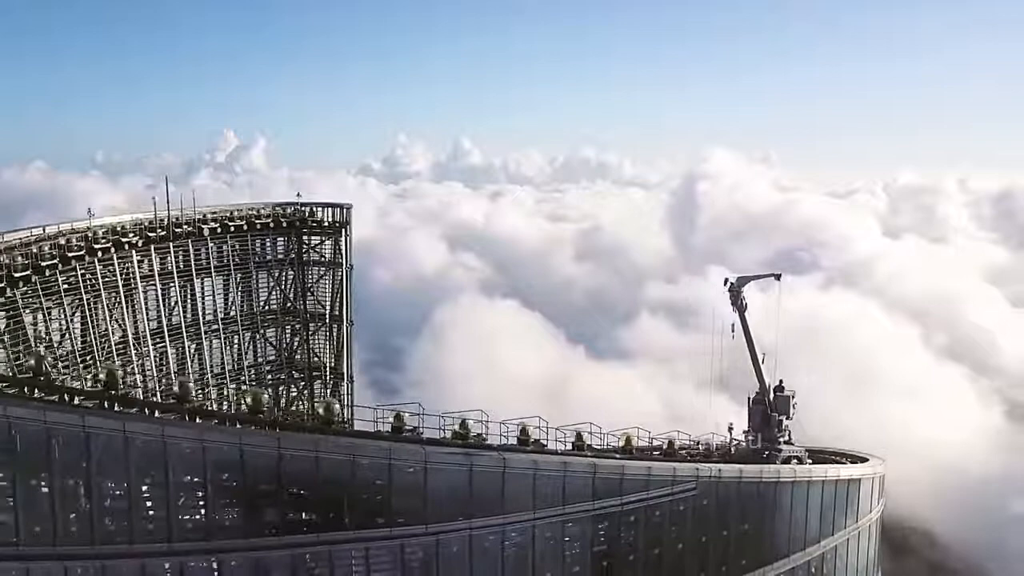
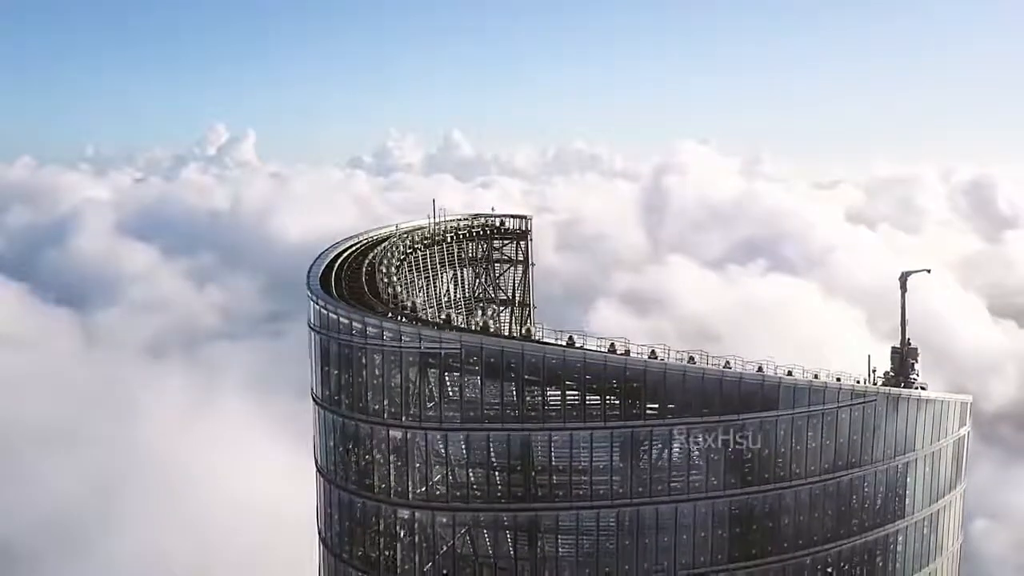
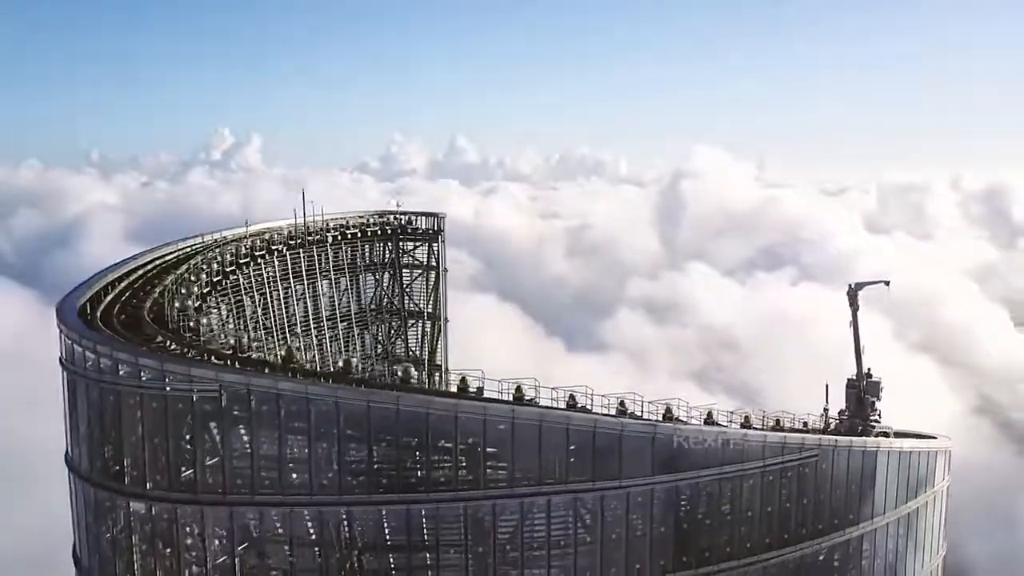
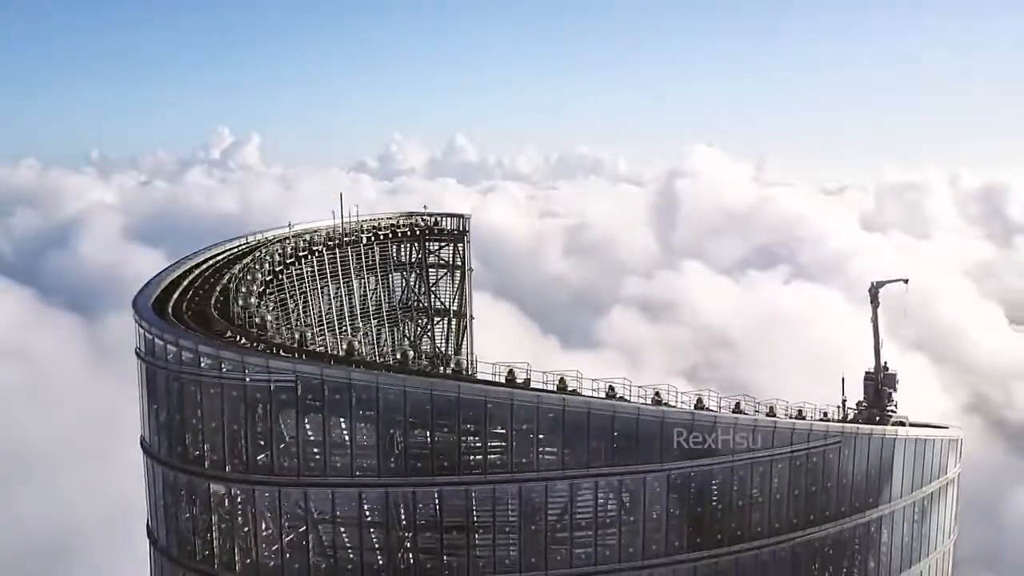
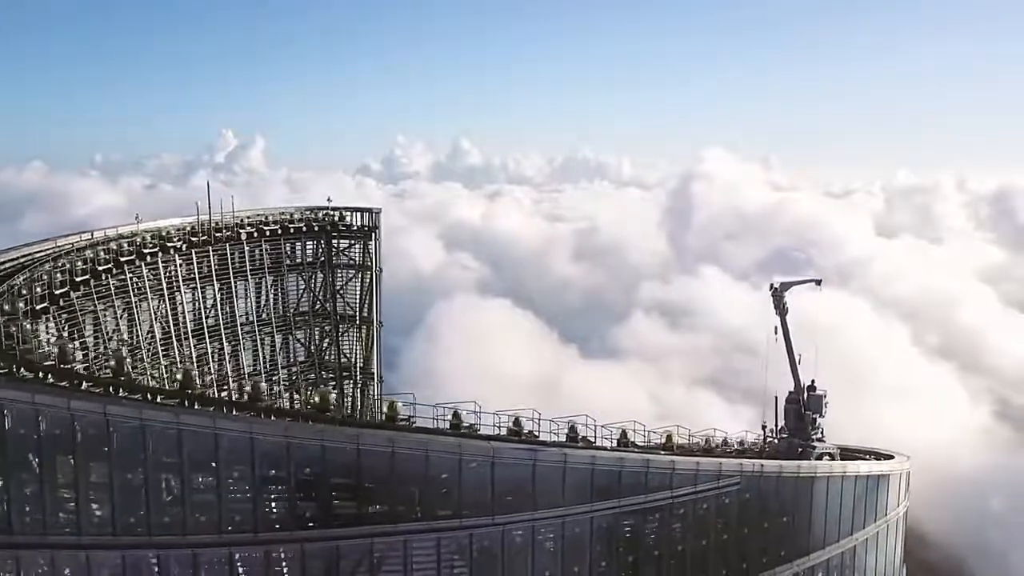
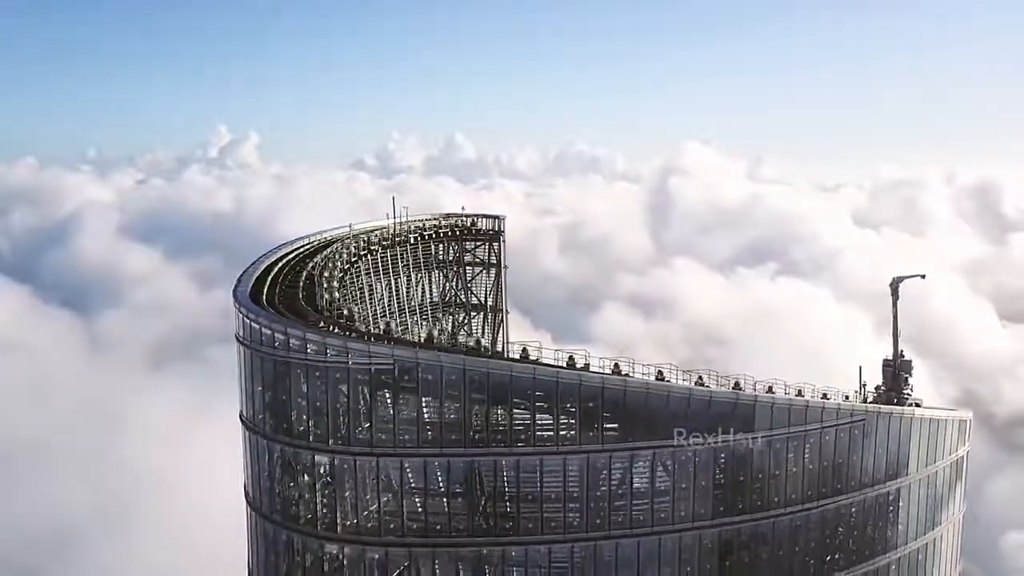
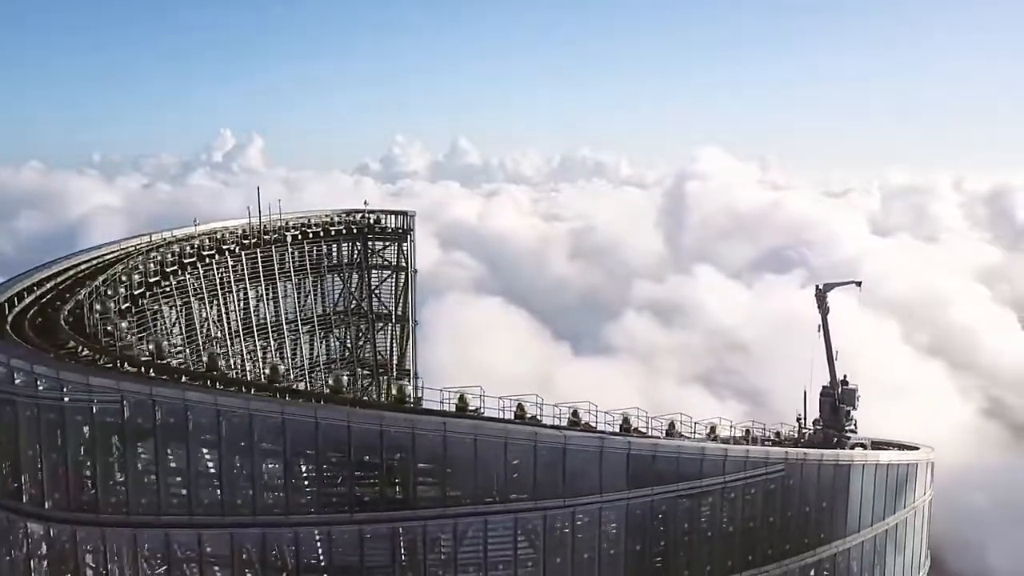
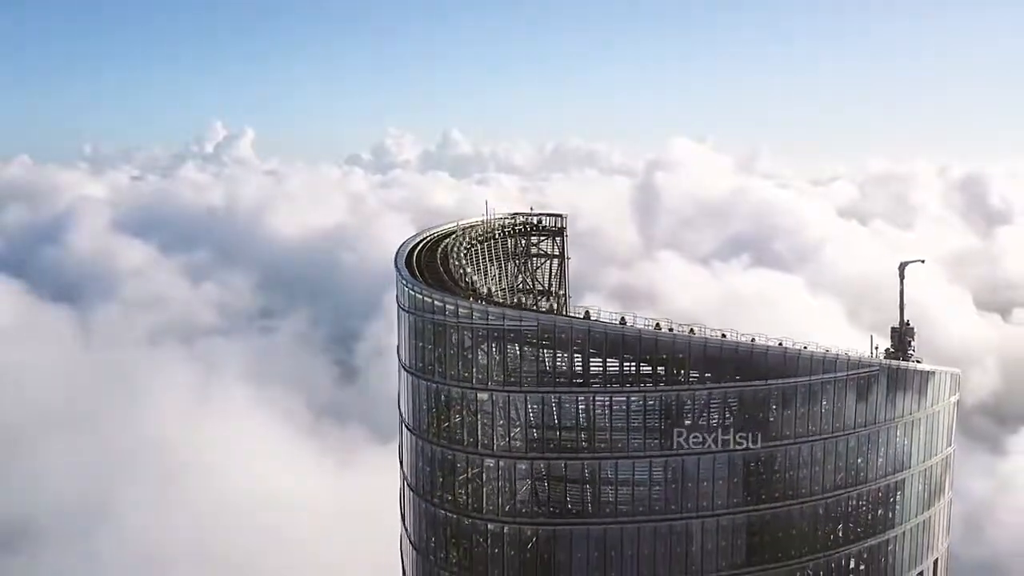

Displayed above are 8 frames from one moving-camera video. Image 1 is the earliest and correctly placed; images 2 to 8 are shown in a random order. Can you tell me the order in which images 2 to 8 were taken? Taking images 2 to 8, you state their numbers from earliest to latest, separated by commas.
5, 7, 3, 4, 6, 2, 8
